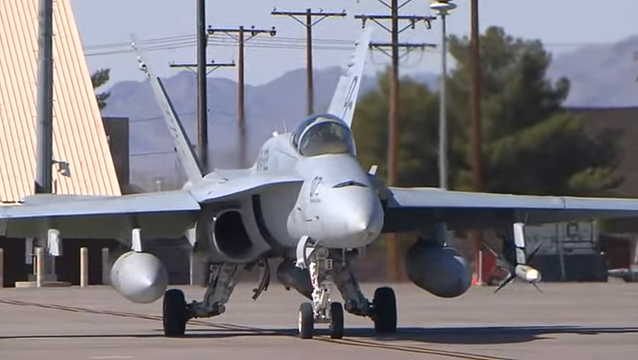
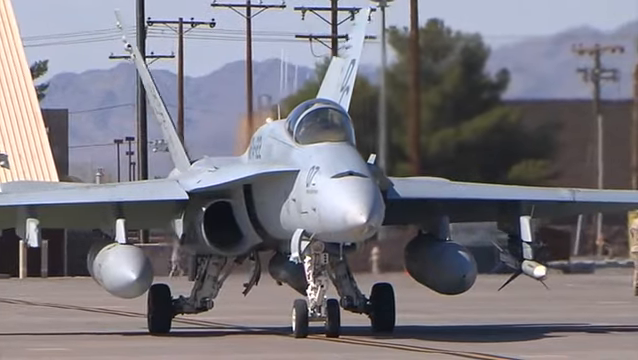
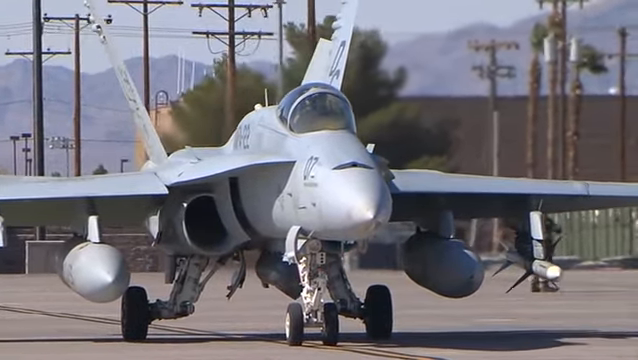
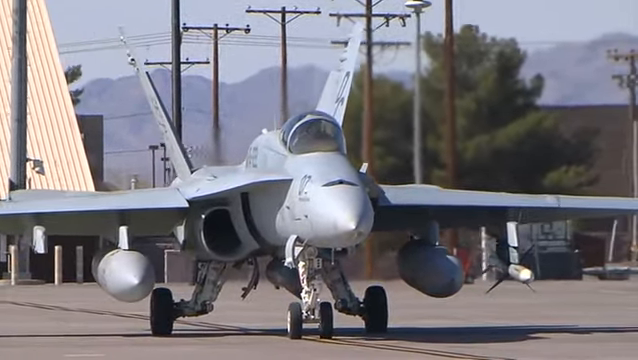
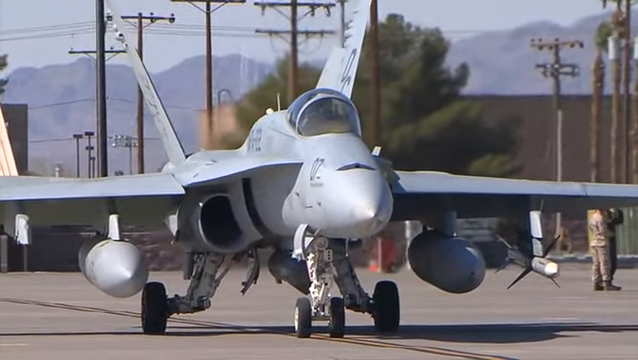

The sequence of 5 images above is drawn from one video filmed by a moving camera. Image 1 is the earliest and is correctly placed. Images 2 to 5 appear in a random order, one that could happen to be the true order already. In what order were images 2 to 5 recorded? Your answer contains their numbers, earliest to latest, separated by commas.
4, 2, 5, 3
